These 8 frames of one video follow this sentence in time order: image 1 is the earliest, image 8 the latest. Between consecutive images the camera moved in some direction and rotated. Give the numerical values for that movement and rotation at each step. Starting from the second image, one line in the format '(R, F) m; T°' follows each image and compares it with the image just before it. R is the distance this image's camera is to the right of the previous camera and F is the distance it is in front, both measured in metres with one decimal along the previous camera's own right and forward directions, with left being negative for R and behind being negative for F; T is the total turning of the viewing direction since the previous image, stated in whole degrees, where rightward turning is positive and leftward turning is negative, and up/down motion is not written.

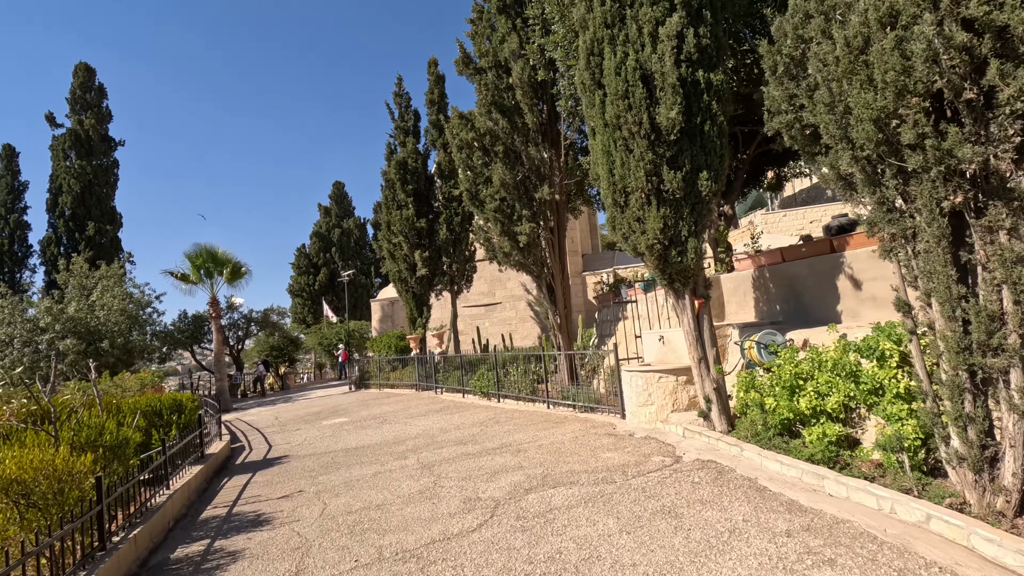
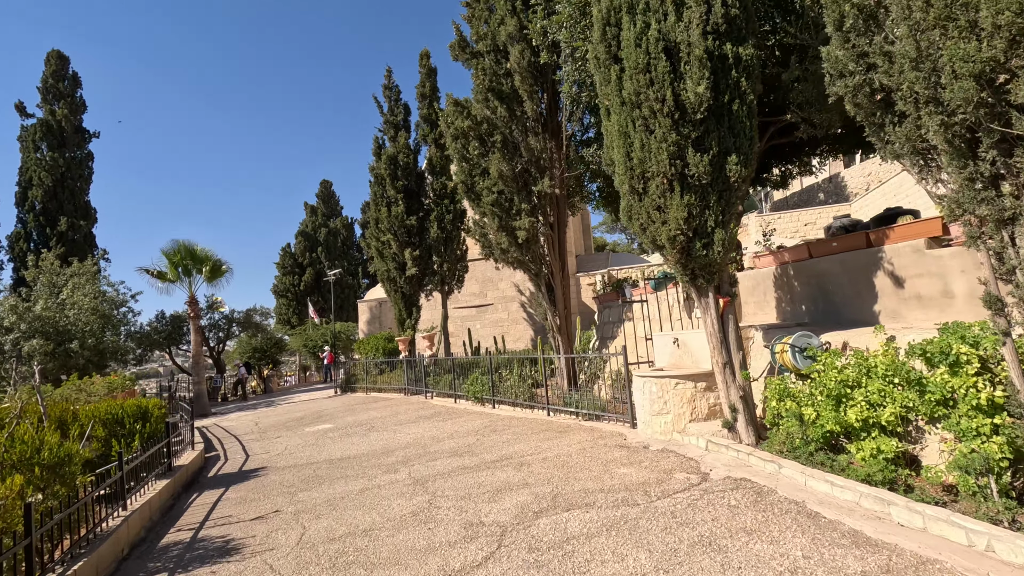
(-0.2, +0.6) m; +1°
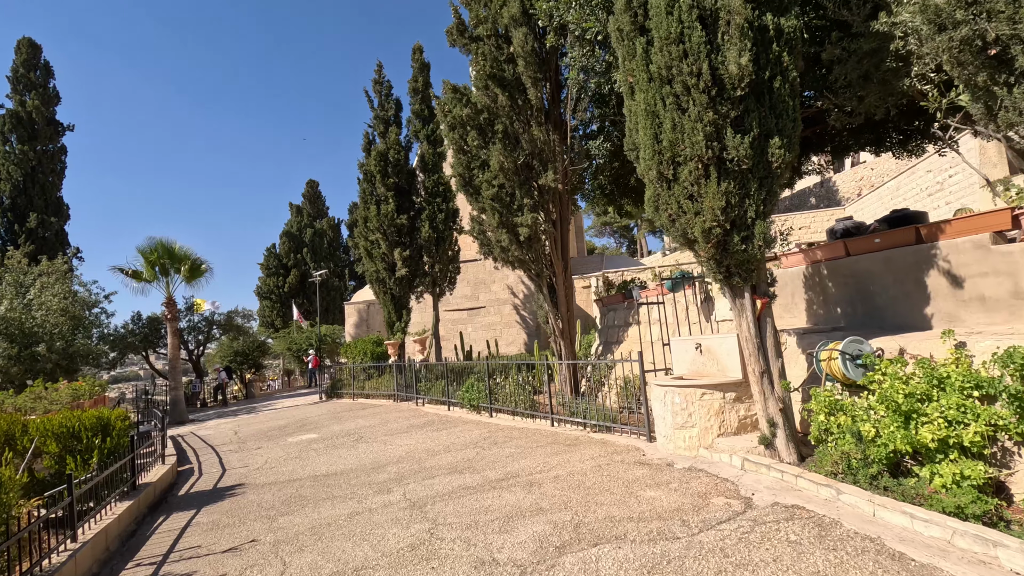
(-0.2, +0.6) m; +1°
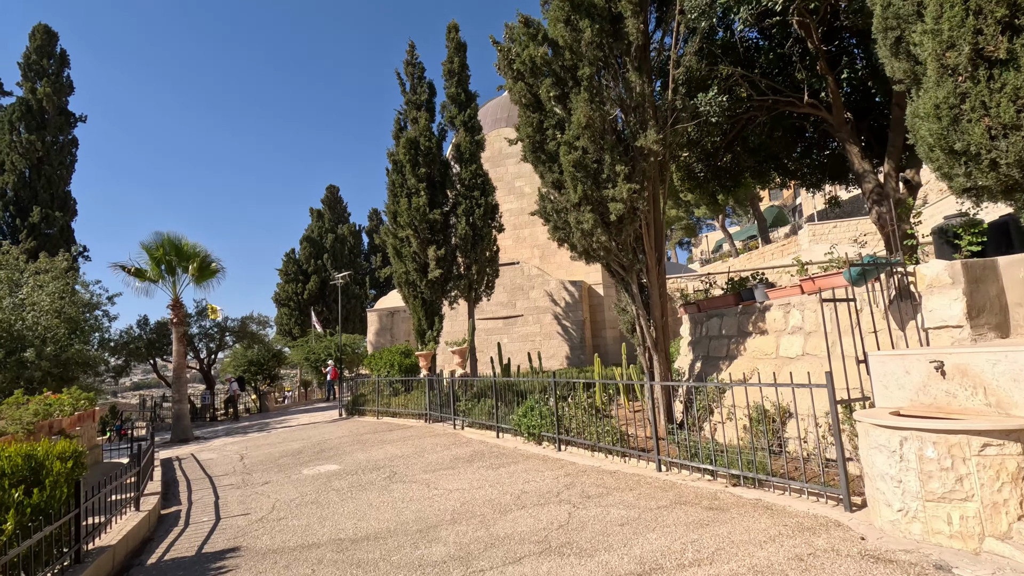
(-0.8, +2.0) m; -2°
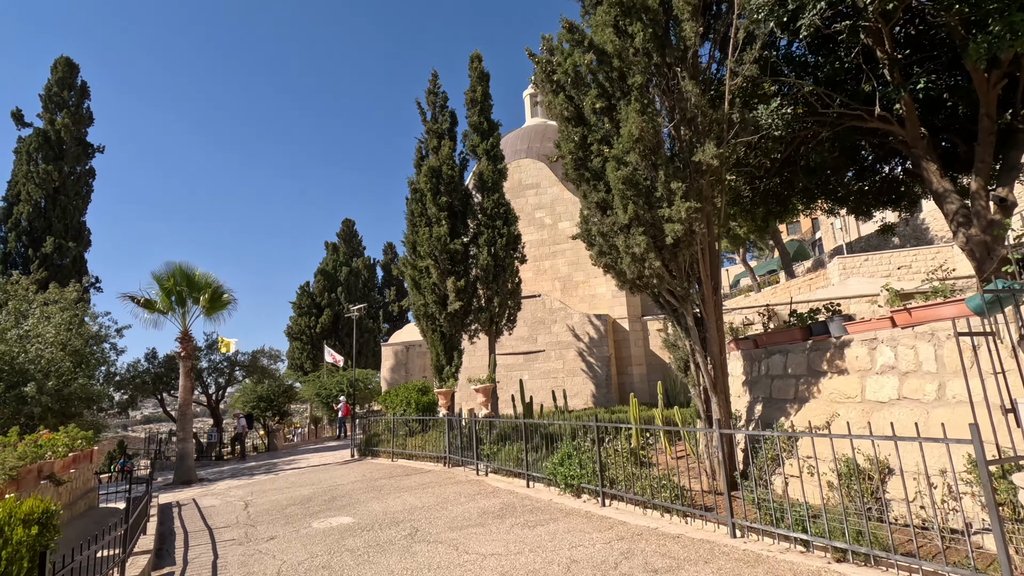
(-0.3, +0.7) m; -1°
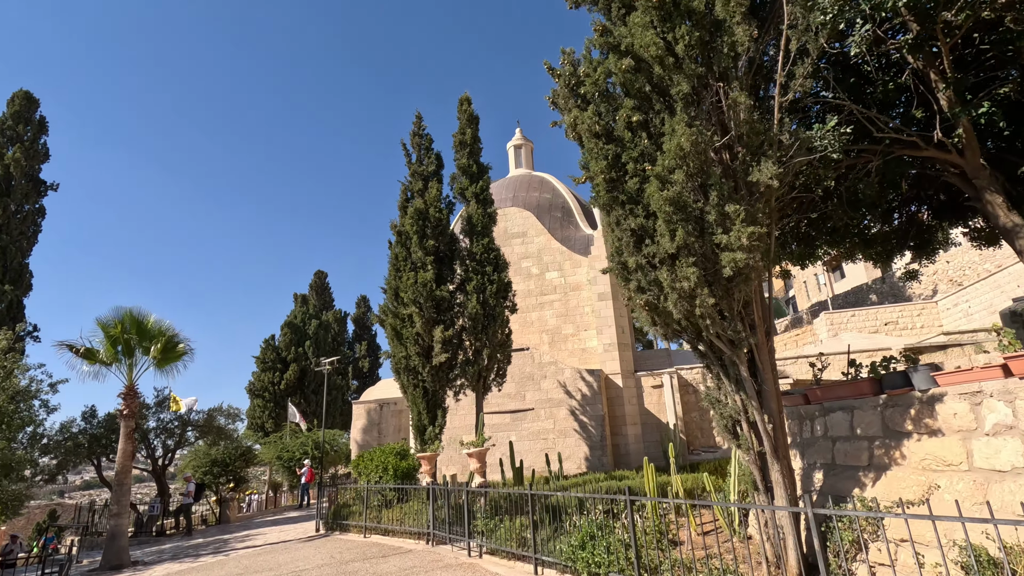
(-0.5, +1.1) m; +3°
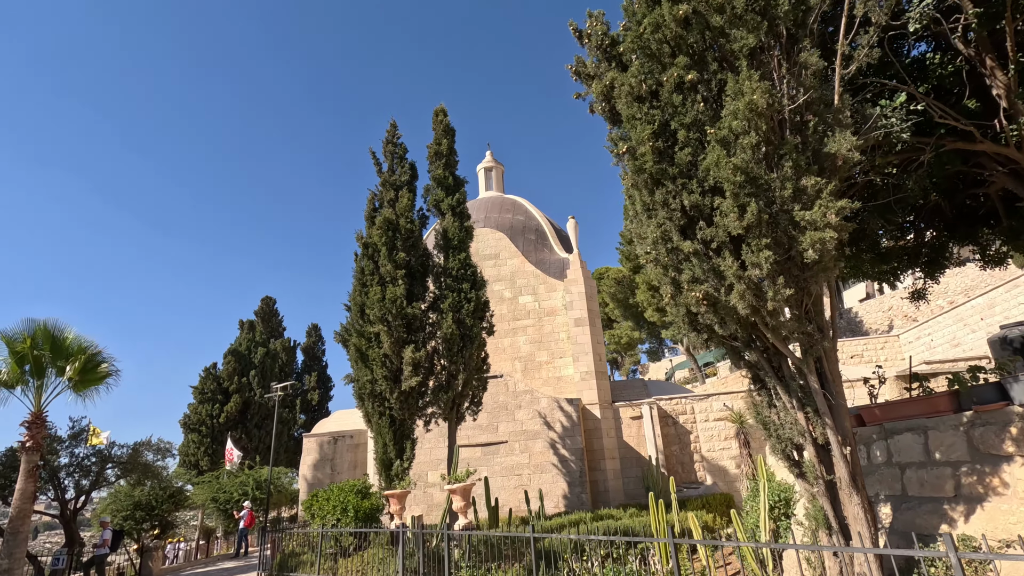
(-0.6, +1.1) m; +5°
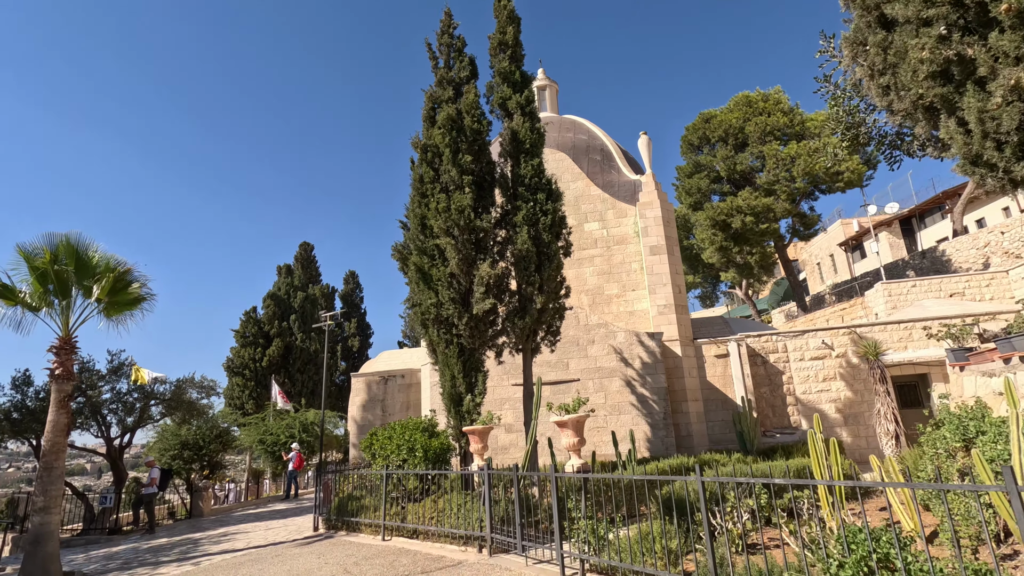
(-1.1, +1.7) m; -3°
